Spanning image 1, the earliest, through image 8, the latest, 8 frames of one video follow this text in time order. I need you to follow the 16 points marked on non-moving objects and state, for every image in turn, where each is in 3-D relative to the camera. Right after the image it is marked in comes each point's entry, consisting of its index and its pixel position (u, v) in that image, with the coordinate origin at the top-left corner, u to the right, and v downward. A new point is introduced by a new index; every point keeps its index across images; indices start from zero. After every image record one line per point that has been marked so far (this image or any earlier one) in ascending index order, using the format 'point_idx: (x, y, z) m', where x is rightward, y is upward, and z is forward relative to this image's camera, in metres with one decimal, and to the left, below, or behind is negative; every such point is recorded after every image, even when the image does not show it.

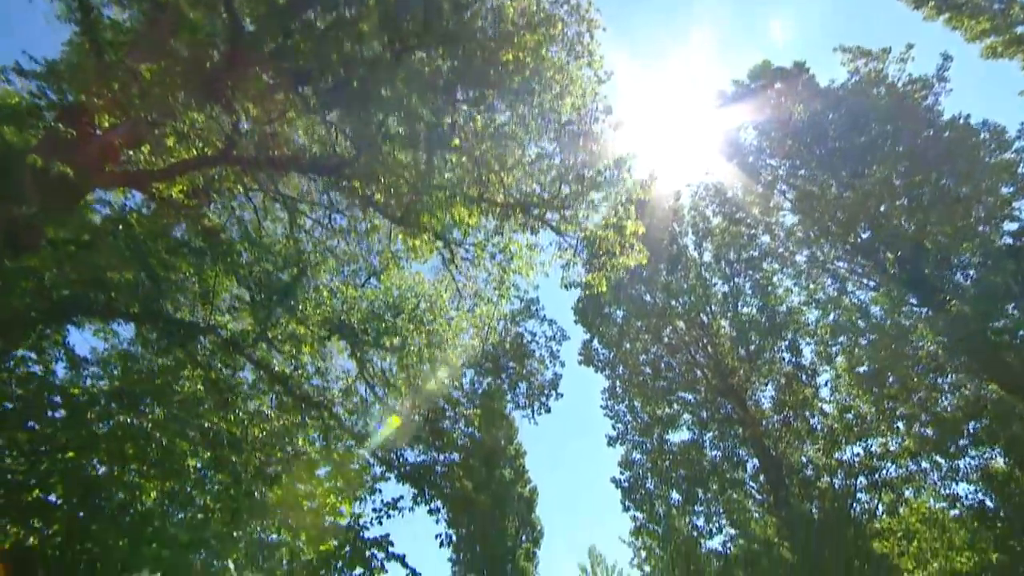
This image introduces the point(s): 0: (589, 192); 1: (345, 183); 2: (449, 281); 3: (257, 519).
0: (+1.3, +1.7, +9.2) m
1: (-2.6, +1.7, +8.4) m
2: (-1.2, +0.2, +11.2) m
3: (-3.8, -3.4, +8.0) m
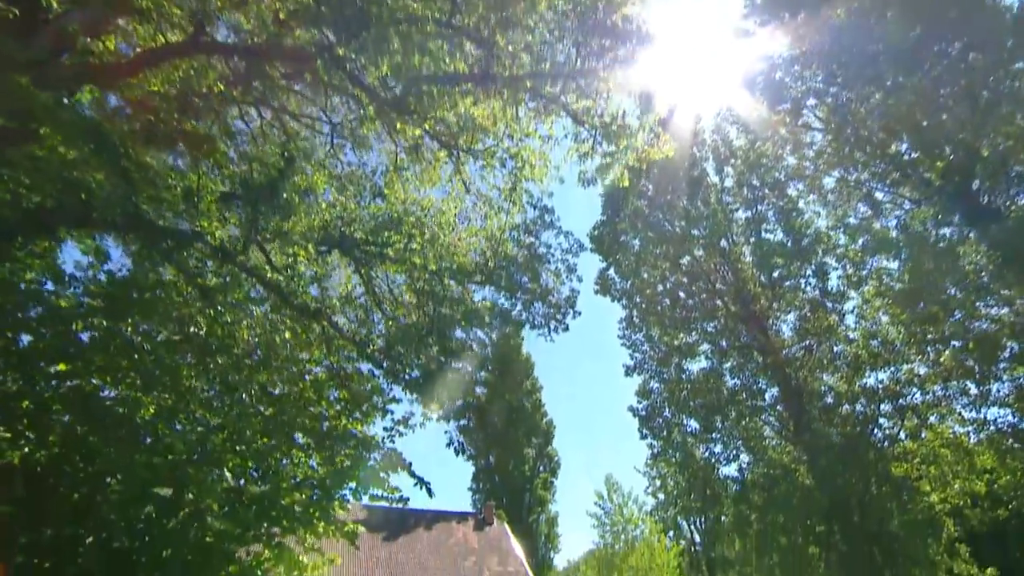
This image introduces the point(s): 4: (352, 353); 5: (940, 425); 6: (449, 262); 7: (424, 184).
0: (+1.5, +3.1, +8.3) m
1: (-2.5, +3.0, +7.5) m
2: (-1.0, +1.8, +10.5) m
3: (-3.5, -2.1, +7.8) m
4: (-2.8, -1.1, +9.8) m
5: (+15.5, -4.9, +19.8) m
6: (-1.2, +0.5, +10.0) m
7: (-1.6, +1.9, +10.2) m
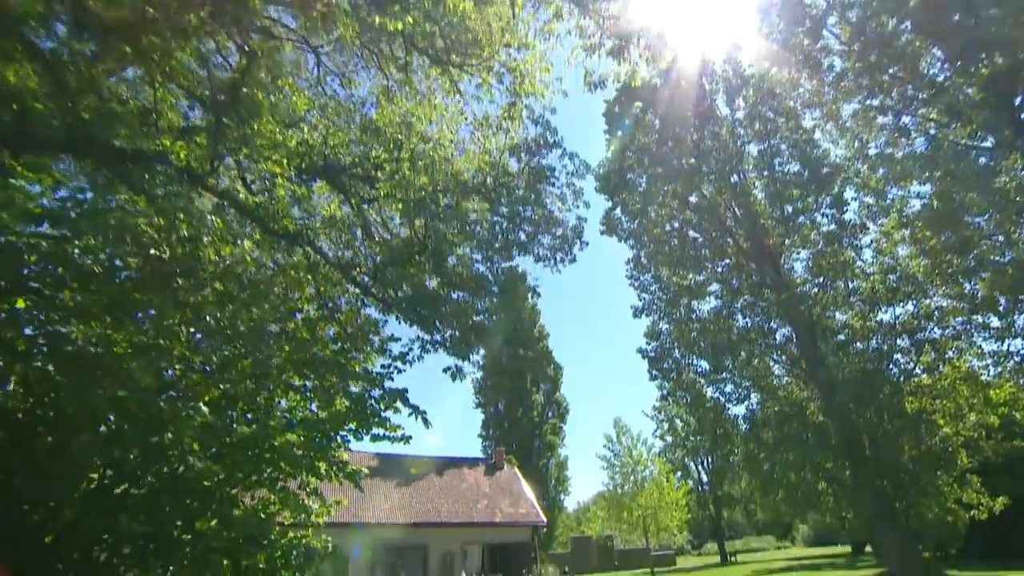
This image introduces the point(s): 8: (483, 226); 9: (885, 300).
0: (+1.4, +4.2, +7.3) m
1: (-2.5, +3.9, +6.6) m
2: (-1.0, +3.0, +9.7) m
3: (-3.5, -1.2, +7.3) m
4: (-2.8, 0.0, +9.2) m
5: (+15.8, -2.5, +19.3) m
6: (-1.1, +1.7, +9.3) m
7: (-1.6, +3.1, +9.3) m
8: (-0.5, +1.0, +9.4) m
9: (+13.6, -0.4, +19.8) m
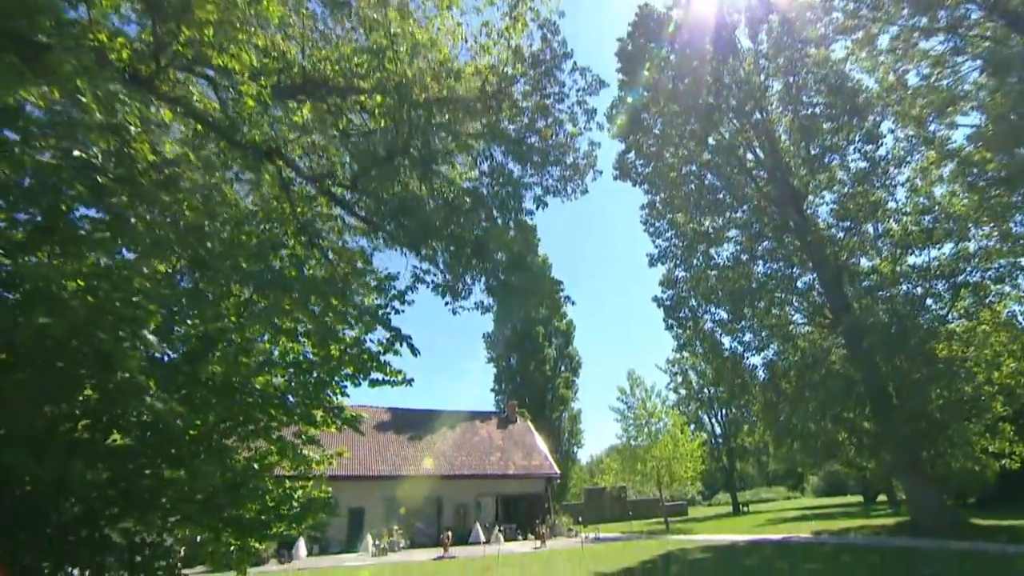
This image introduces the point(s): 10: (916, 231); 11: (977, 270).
0: (+1.4, +5.1, +6.1) m
1: (-2.6, +4.7, +5.6) m
2: (-1.0, +4.1, +8.6) m
3: (-3.4, -0.3, +6.6) m
4: (-2.7, +1.0, +8.5) m
5: (+16.1, -0.5, +18.2) m
6: (-1.1, +2.7, +8.3) m
7: (-1.6, +4.1, +8.3) m
8: (-0.4, +2.1, +8.5) m
9: (+13.9, +1.6, +18.7) m
10: (+13.9, +2.1, +18.8) m
11: (+15.4, +0.7, +18.1) m
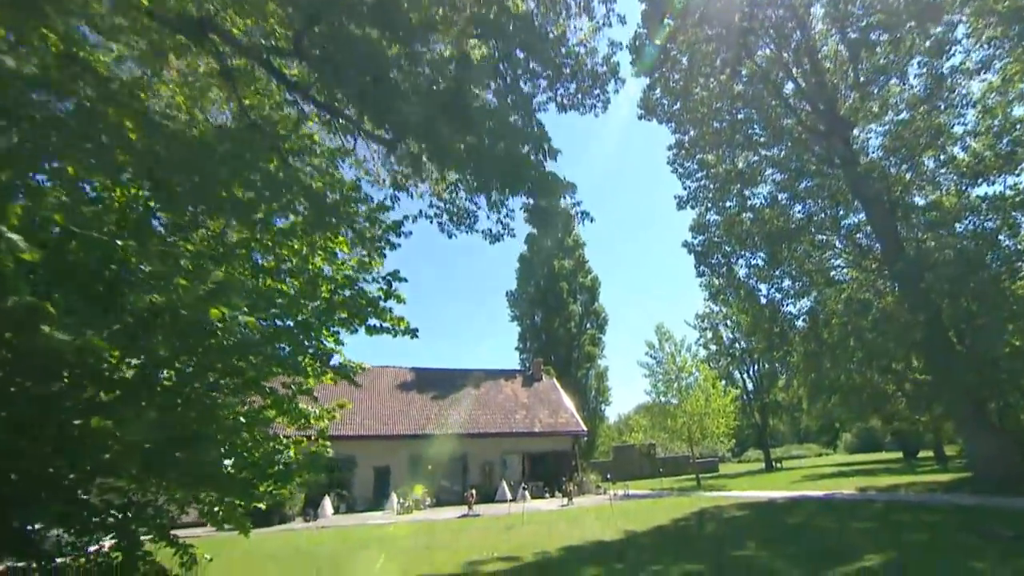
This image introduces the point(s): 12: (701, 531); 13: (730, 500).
0: (+1.3, +5.9, +4.6) m
1: (-2.7, +5.4, +4.2) m
2: (-0.9, +5.0, +7.2) m
3: (-3.3, +0.4, +5.7) m
4: (-2.6, +1.9, +7.4) m
5: (+16.7, +1.5, +16.3) m
6: (-1.0, +3.7, +7.0) m
7: (-1.6, +5.0, +6.9) m
8: (-0.3, +3.0, +7.2) m
9: (+14.4, +3.6, +16.7) m
10: (+14.4, +4.0, +16.8) m
11: (+15.9, +2.6, +16.1) m
12: (+5.4, -7.0, +15.4) m
13: (+8.1, -7.8, +20.0) m
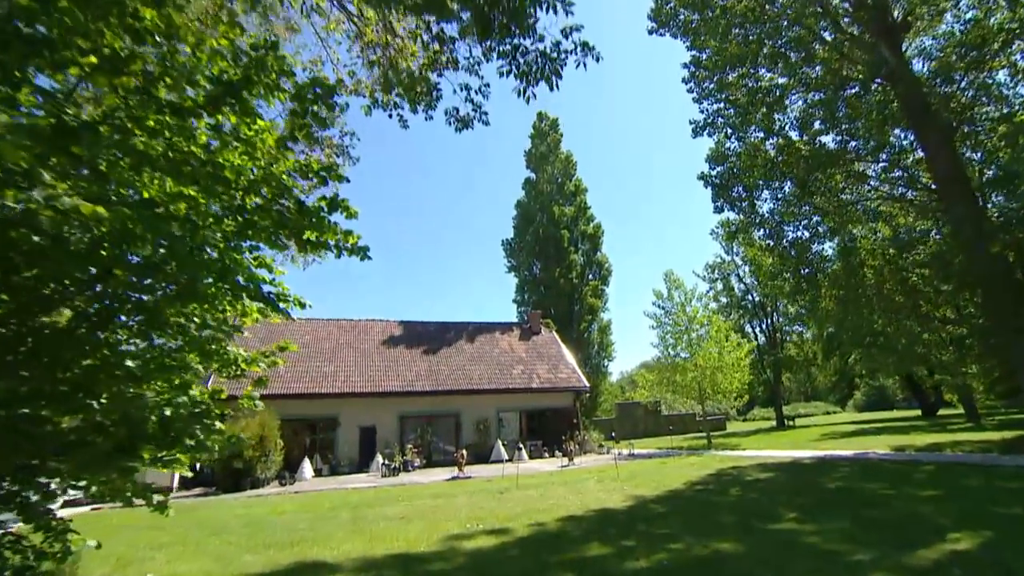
0: (+1.0, +6.8, +1.8) m
1: (-2.9, +6.2, +1.5) m
2: (-1.2, +6.1, +4.5) m
3: (-3.6, +1.4, +3.3) m
4: (-2.8, +3.0, +4.8) m
5: (+16.5, +3.3, +13.8) m
6: (-1.3, +4.7, +4.4) m
7: (-1.8, +6.1, +4.2) m
8: (-0.6, +4.1, +4.6) m
9: (+14.2, +5.4, +14.0) m
10: (+14.2, +5.9, +14.0) m
11: (+15.7, +4.4, +13.5) m
12: (+5.2, -5.3, +13.4) m
13: (+7.9, -5.8, +18.1) m
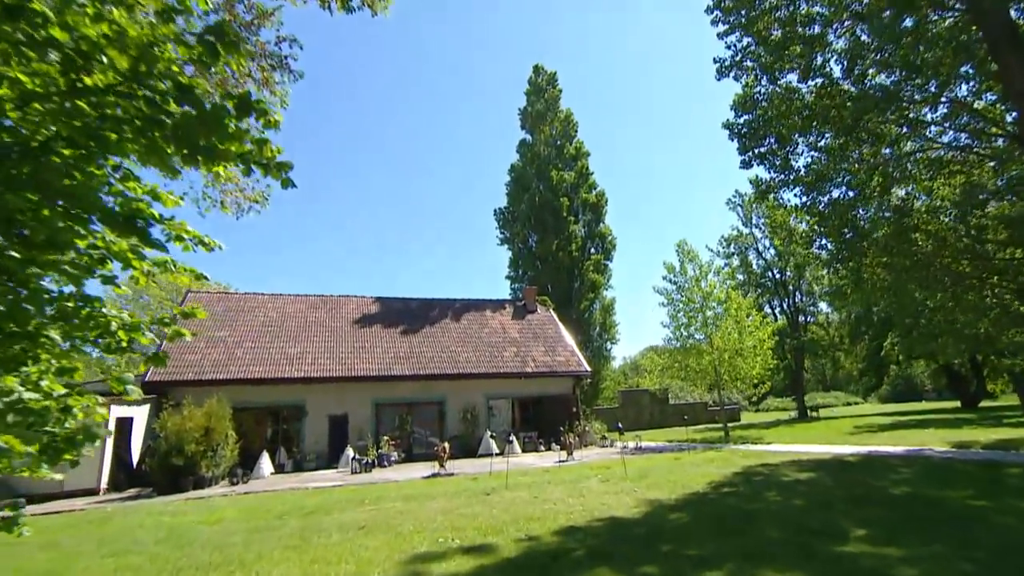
0: (+0.9, +7.5, -1.2) m
1: (-3.1, +6.9, -1.5) m
2: (-1.3, +6.8, +1.6) m
3: (-3.8, +2.1, +0.4) m
4: (-3.0, +3.7, +2.0) m
5: (+16.3, +4.1, +11.0) m
6: (-1.4, +5.5, +1.5) m
7: (-2.0, +6.8, +1.3) m
8: (-0.8, +4.8, +1.8) m
9: (+14.0, +6.2, +11.2) m
10: (+14.0, +6.7, +11.2) m
11: (+15.5, +5.2, +10.7) m
12: (+4.9, -4.4, +10.8) m
13: (+7.6, -4.8, +15.4) m
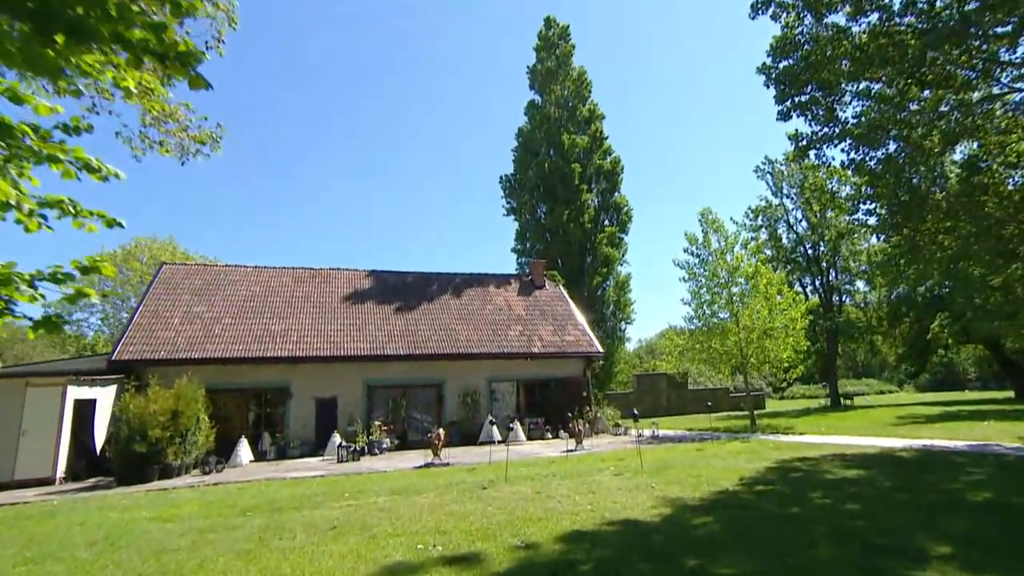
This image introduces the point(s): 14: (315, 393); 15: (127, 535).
0: (+0.5, +7.8, -3.2) m
1: (-3.4, +7.3, -3.4) m
2: (-1.6, +7.3, -0.4) m
3: (-4.1, +2.5, -1.4) m
4: (-3.3, +4.2, +0.1) m
5: (+16.2, +4.7, +8.6) m
6: (-1.7, +5.9, -0.5) m
7: (-2.3, +7.2, -0.7) m
8: (-1.0, +5.3, -0.2) m
9: (+14.0, +6.8, +8.8) m
10: (+14.0, +7.3, +8.8) m
11: (+15.4, +5.8, +8.3) m
12: (+4.8, -3.8, +8.9) m
13: (+7.6, -4.1, +13.5) m
14: (-6.5, -3.5, +18.0) m
15: (-6.7, -4.3, +9.6) m
